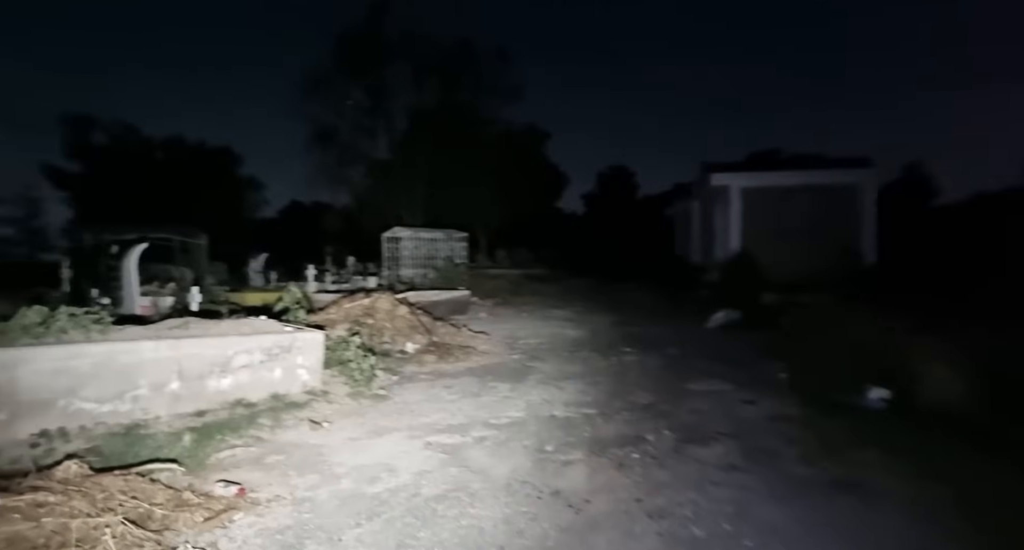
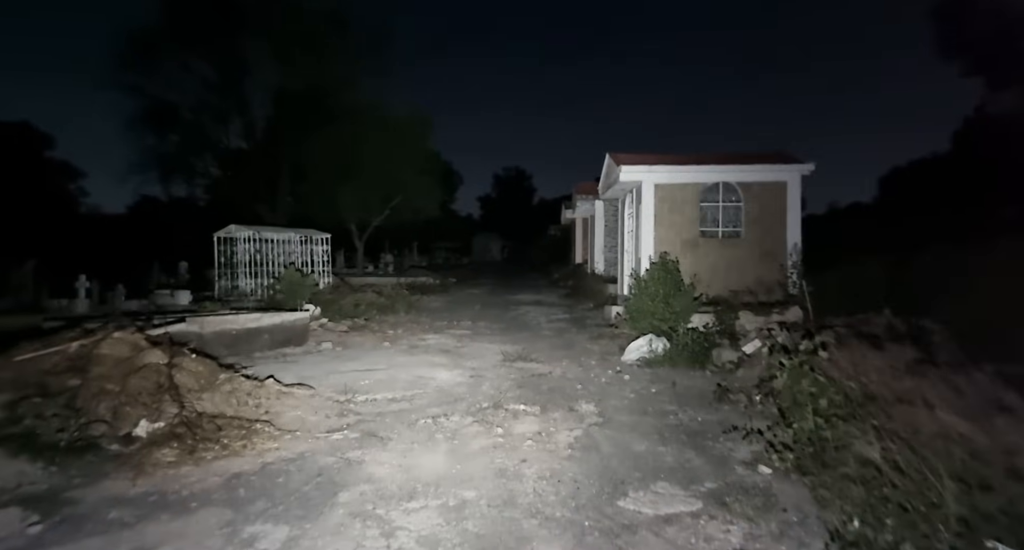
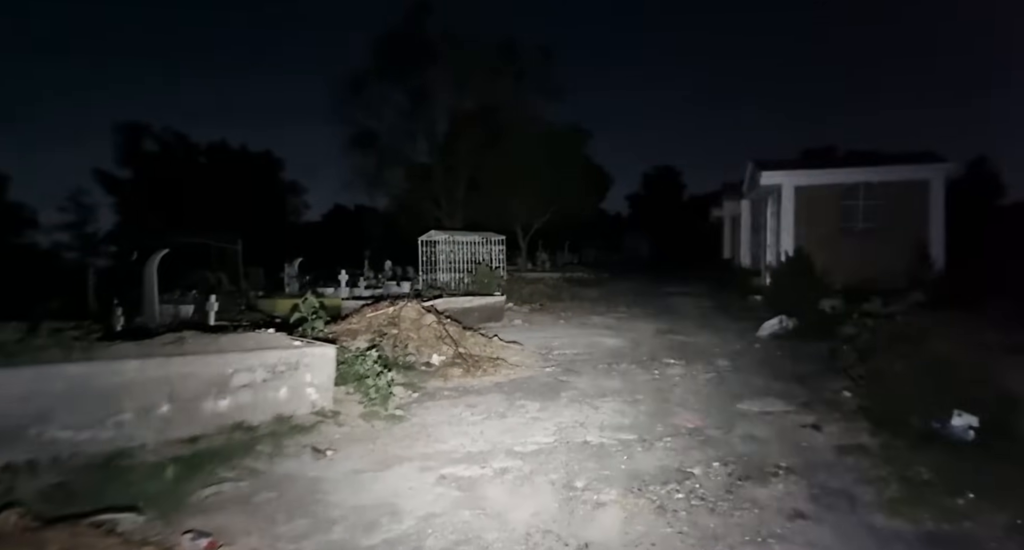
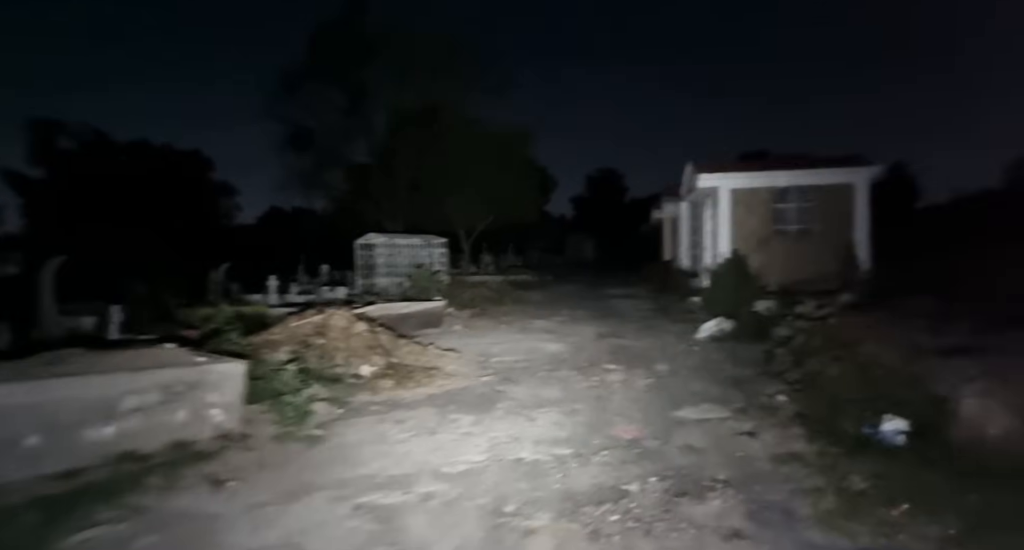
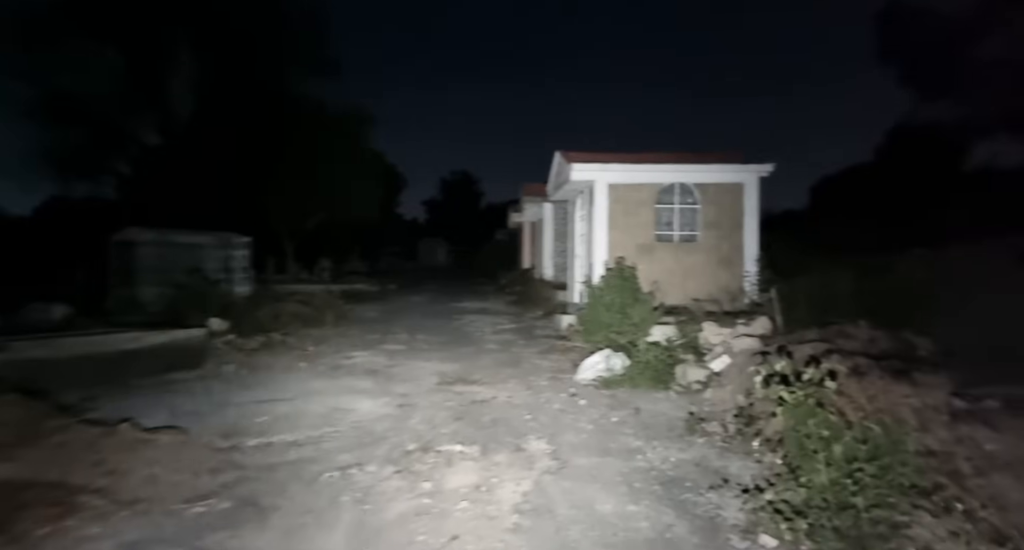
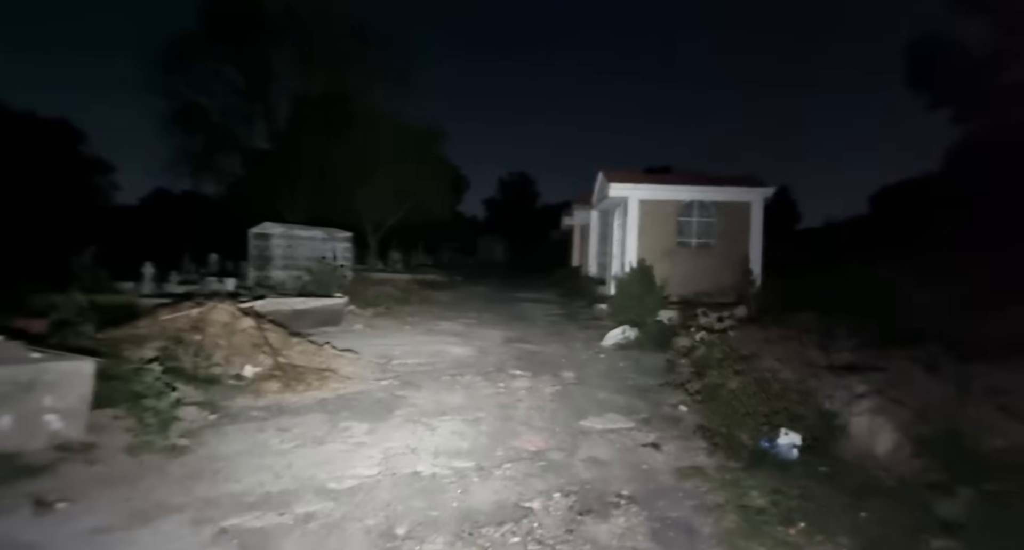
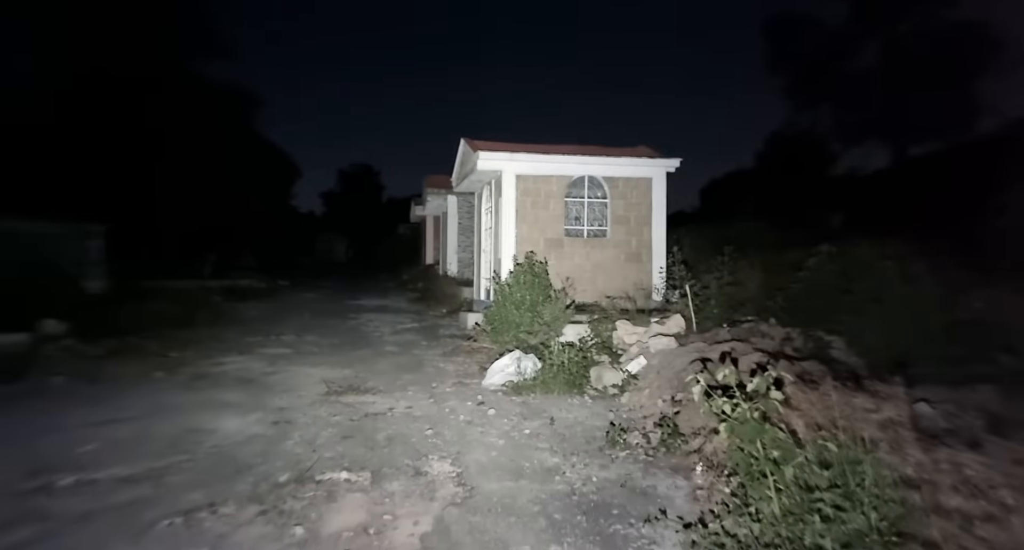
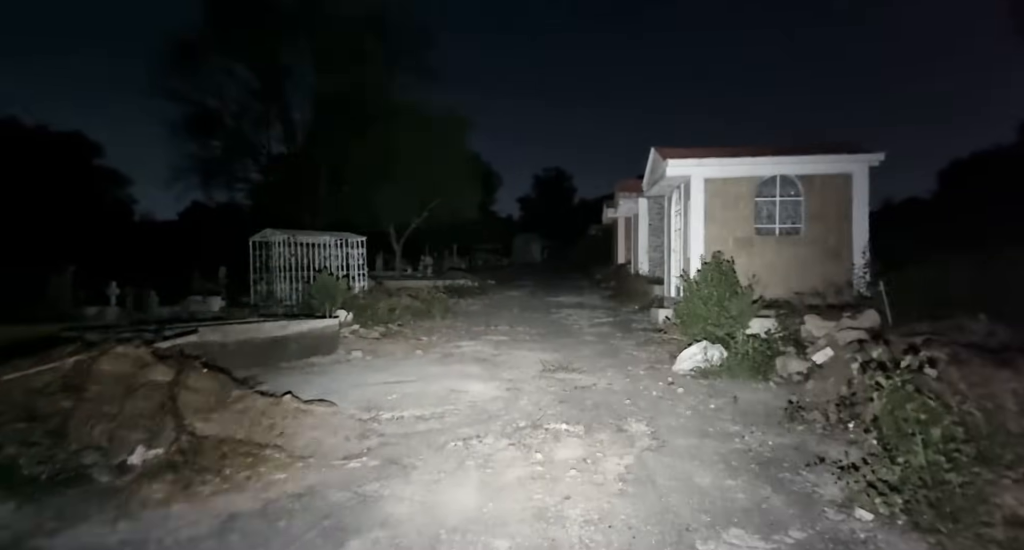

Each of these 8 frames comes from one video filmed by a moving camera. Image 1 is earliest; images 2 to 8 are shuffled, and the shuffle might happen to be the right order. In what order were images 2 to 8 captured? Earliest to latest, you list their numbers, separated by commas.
3, 4, 6, 2, 8, 5, 7
